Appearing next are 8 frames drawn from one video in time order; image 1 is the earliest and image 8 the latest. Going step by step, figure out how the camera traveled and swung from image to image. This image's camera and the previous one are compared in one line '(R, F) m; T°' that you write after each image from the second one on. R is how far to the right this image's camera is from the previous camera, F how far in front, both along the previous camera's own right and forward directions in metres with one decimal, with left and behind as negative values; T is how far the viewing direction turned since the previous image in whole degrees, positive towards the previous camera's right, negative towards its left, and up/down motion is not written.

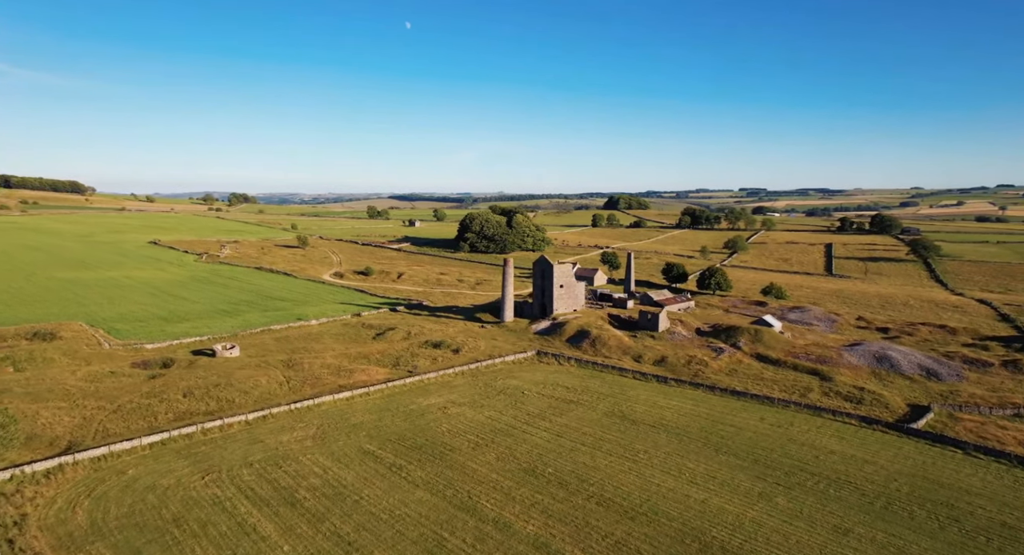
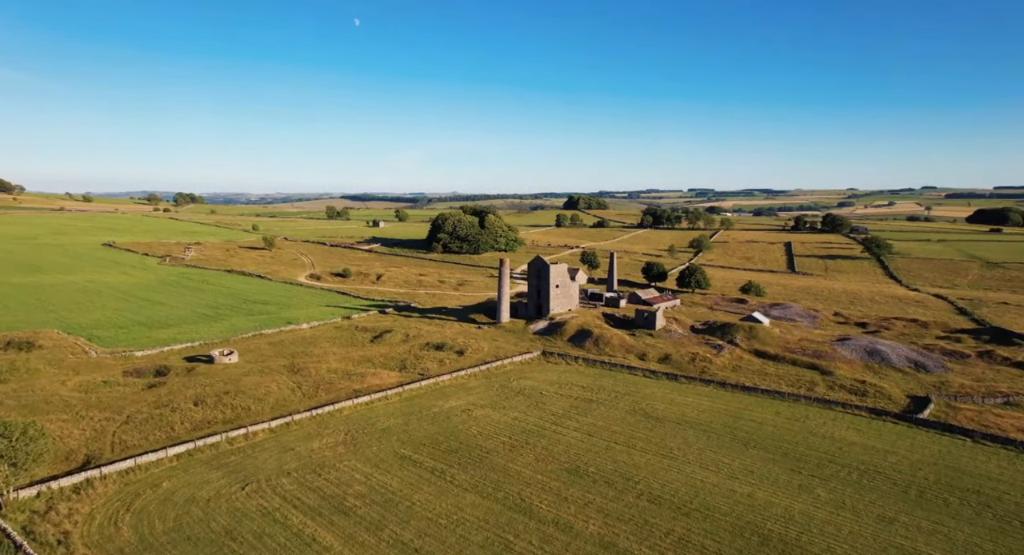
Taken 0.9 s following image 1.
(-4.2, +0.2) m; +4°
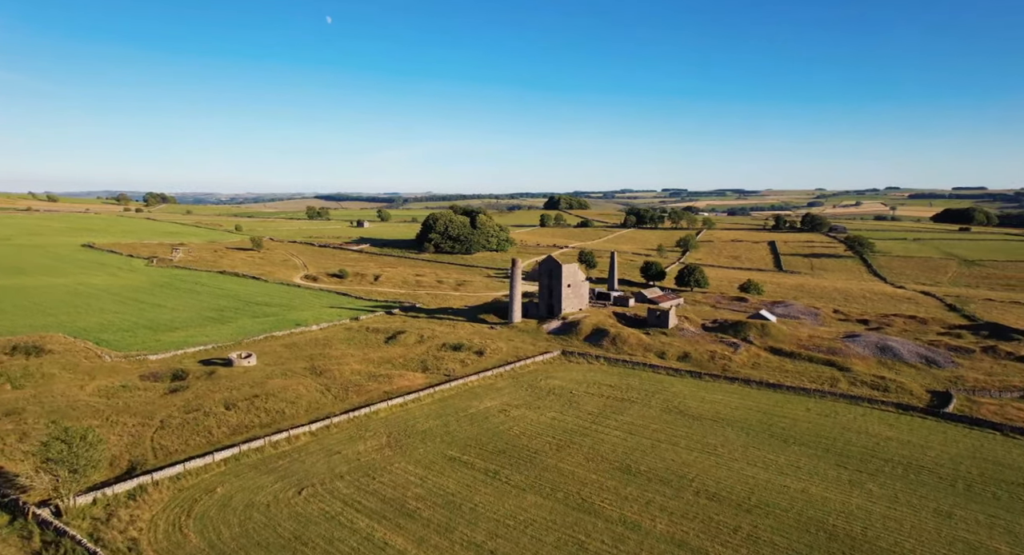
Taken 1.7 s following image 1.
(-3.7, +0.2) m; +2°
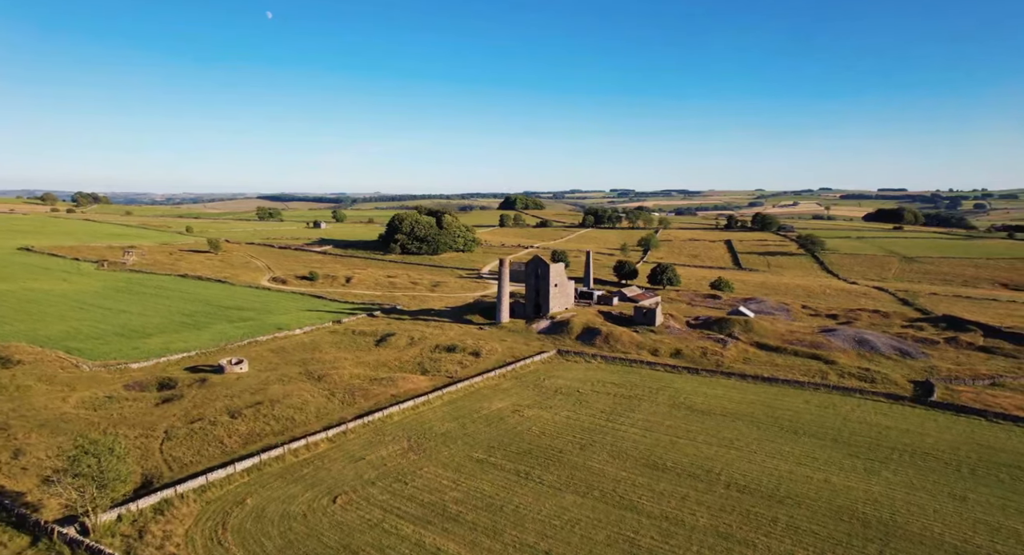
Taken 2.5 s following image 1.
(-3.7, +0.3) m; +5°
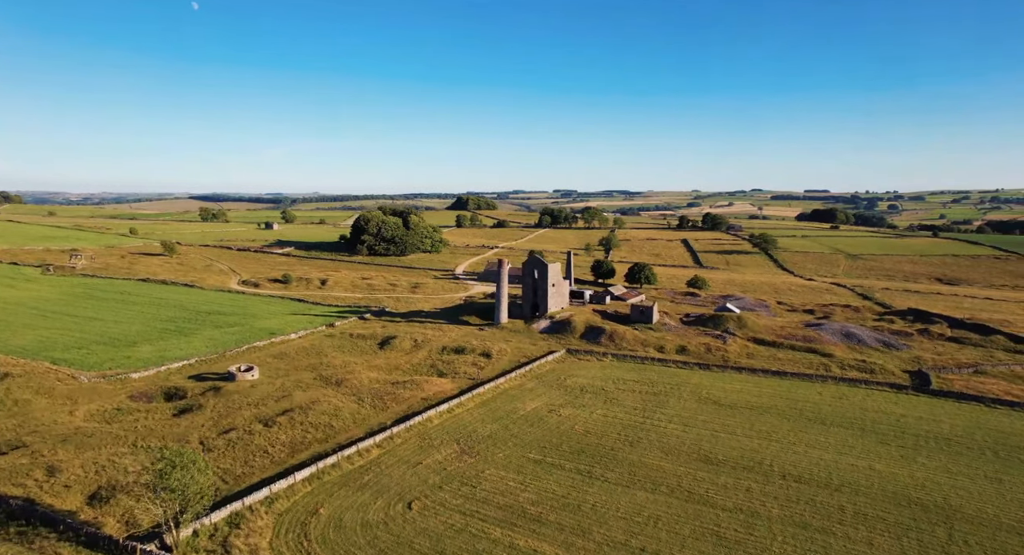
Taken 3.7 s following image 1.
(-5.4, +0.4) m; +5°
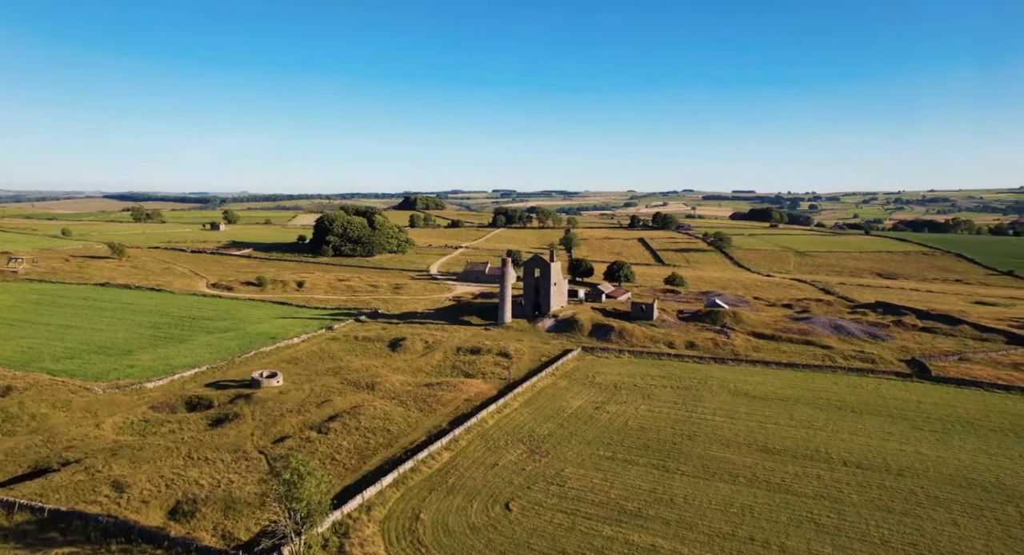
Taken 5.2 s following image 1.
(-6.4, +0.4) m; +6°
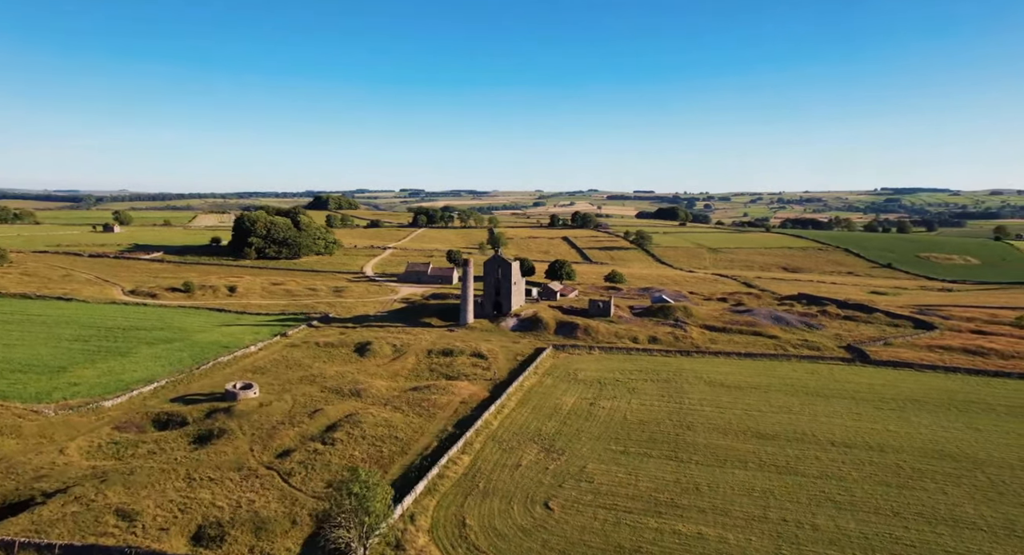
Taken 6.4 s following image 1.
(-5.1, +0.5) m; +8°
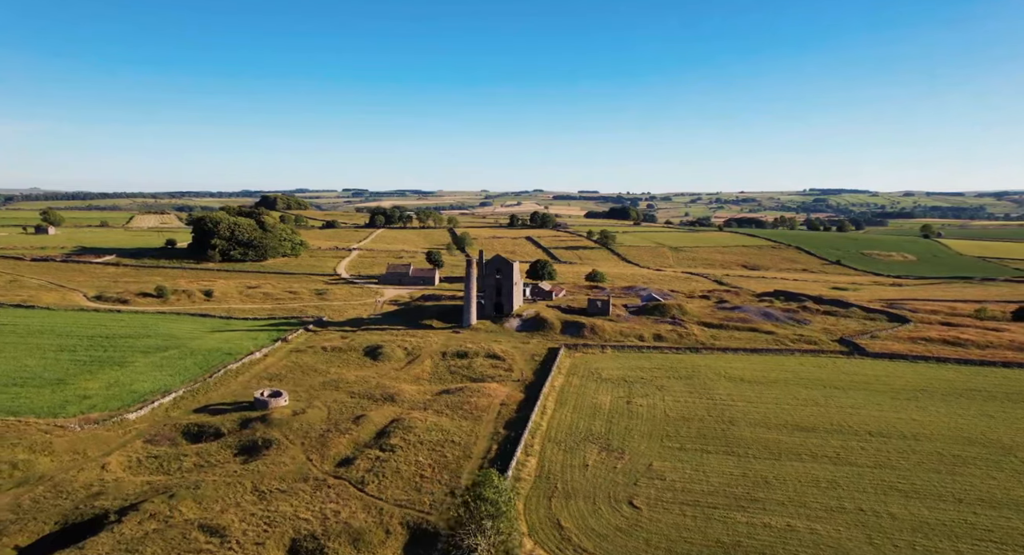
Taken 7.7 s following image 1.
(-5.6, +0.4) m; +5°
